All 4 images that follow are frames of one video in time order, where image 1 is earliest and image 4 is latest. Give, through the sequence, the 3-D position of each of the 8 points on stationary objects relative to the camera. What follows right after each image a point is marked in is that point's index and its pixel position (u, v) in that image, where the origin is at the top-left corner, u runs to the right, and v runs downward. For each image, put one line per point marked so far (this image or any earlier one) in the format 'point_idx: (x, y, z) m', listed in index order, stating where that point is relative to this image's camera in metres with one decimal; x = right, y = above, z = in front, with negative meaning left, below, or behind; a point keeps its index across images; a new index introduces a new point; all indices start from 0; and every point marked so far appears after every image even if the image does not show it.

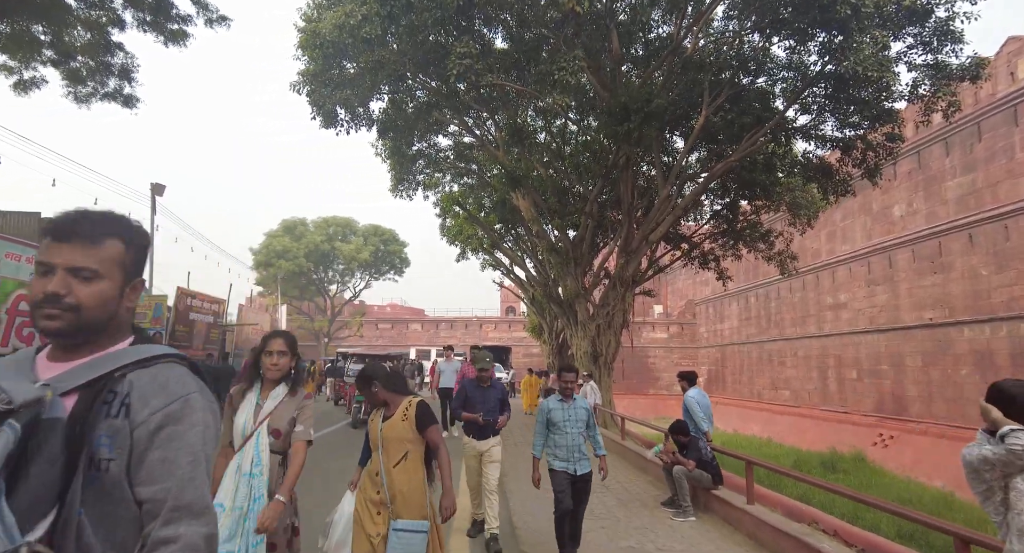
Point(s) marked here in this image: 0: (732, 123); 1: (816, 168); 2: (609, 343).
0: (+5.5, +3.8, +12.7) m
1: (+8.2, +2.9, +13.6) m
2: (+2.5, -1.7, +13.2) m
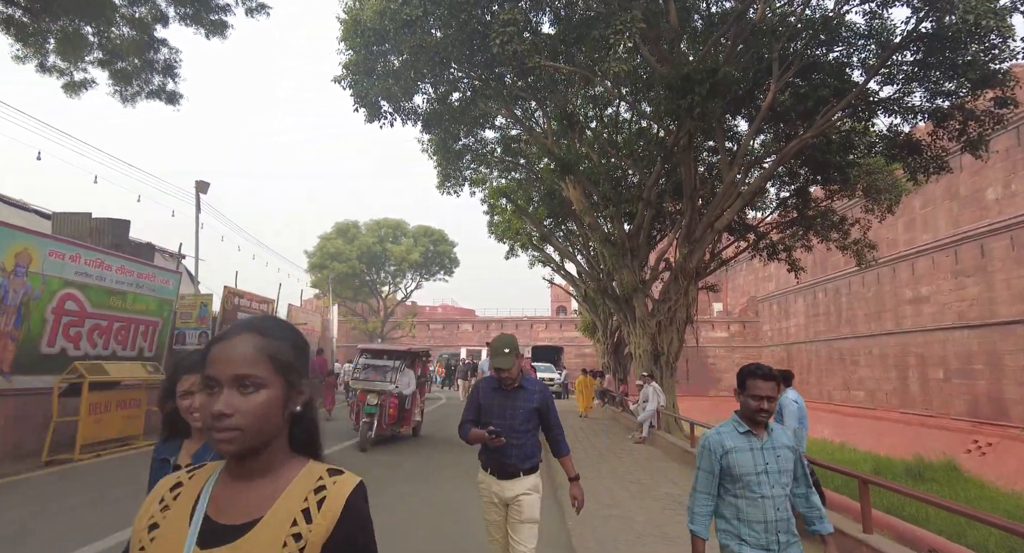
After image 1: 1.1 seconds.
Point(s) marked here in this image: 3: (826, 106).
0: (+6.6, +4.1, +11.5) m
1: (+9.4, +3.2, +12.1) m
2: (+3.8, -1.6, +12.2) m
3: (+7.1, +3.8, +11.5) m
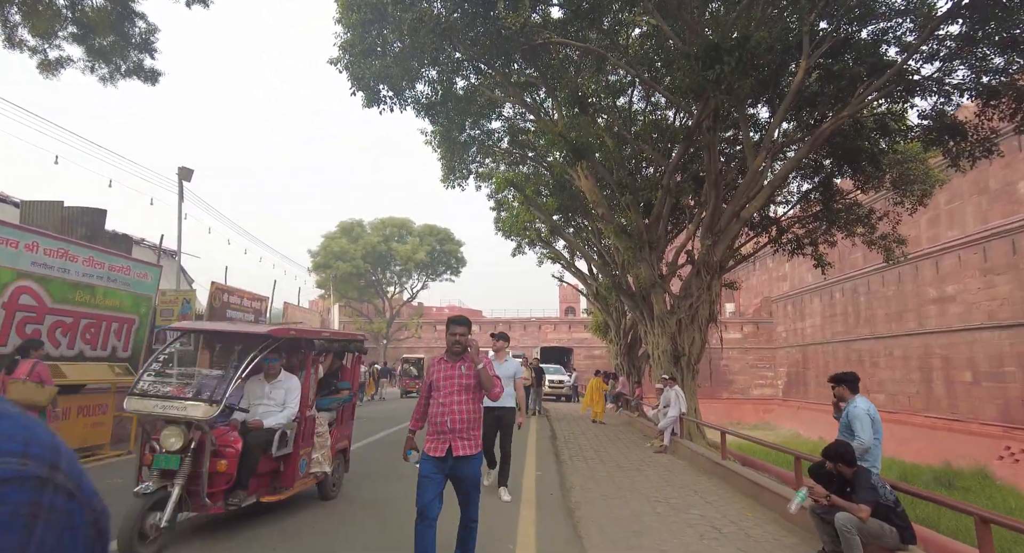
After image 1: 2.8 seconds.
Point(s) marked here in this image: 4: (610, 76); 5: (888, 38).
0: (+6.8, +4.2, +10.6) m
1: (+9.6, +3.3, +11.2) m
2: (+4.0, -1.5, +11.4) m
3: (+7.3, +4.0, +10.6) m
4: (+2.2, +4.6, +11.6) m
5: (+7.4, +4.7, +9.9) m
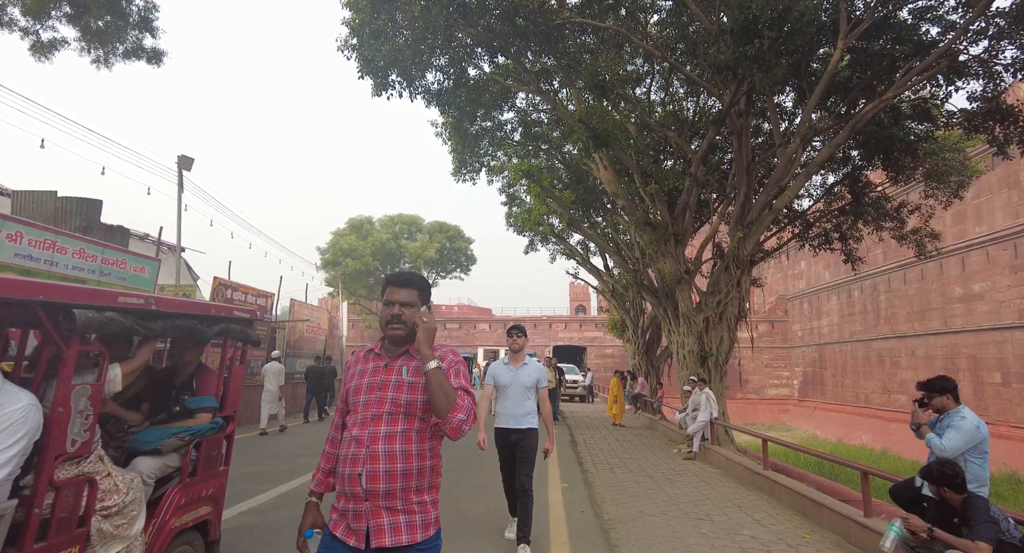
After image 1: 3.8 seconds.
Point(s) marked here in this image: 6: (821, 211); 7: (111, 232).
0: (+7.1, +4.3, +10.0) m
1: (+9.9, +3.4, +10.6) m
2: (+4.3, -1.4, +10.8) m
3: (+7.6, +4.0, +10.0) m
4: (+2.6, +4.7, +11.0) m
5: (+7.7, +4.8, +9.2) m
6: (+9.3, +2.0, +15.2) m
7: (-8.6, +1.0, +11.5) m
